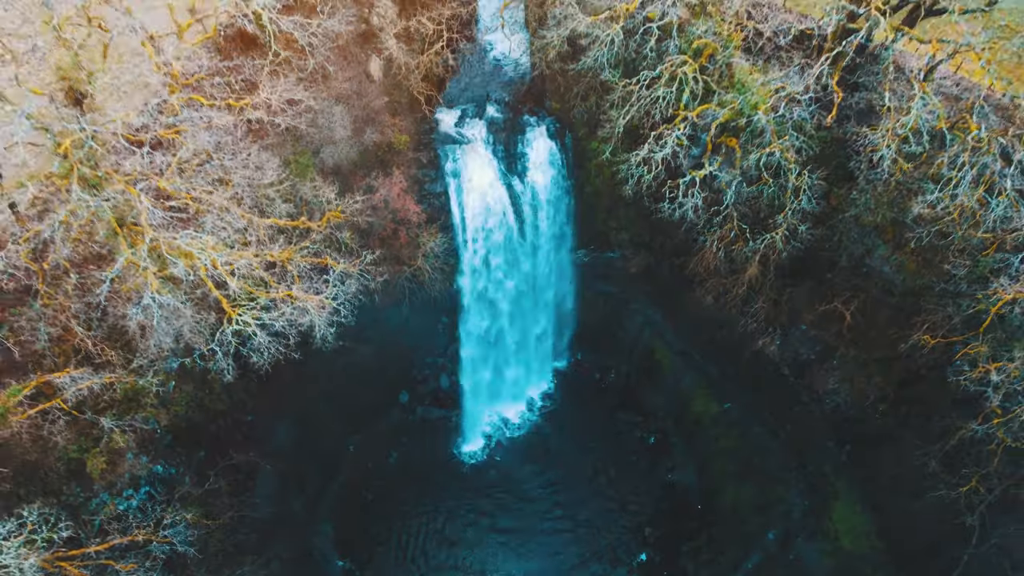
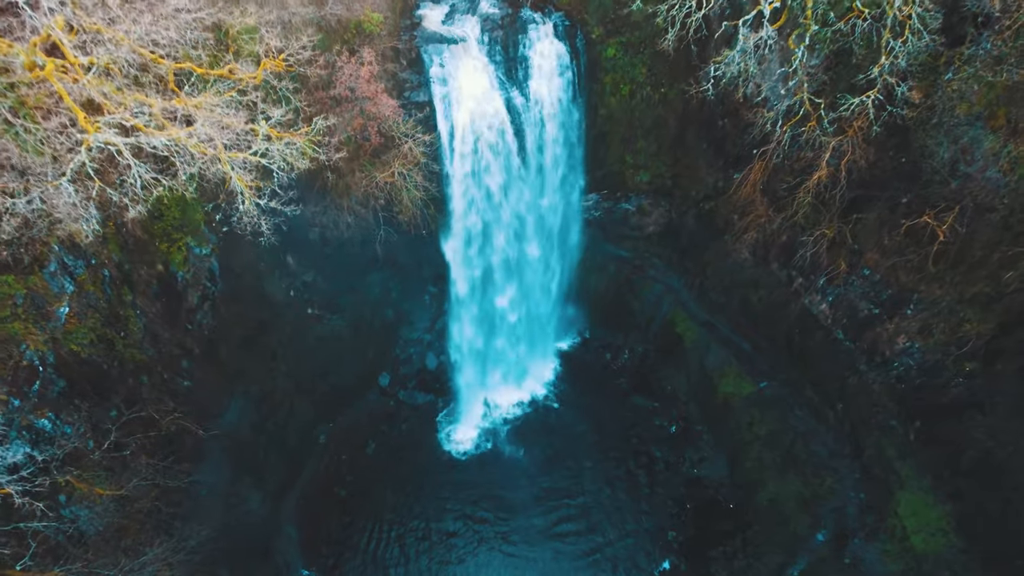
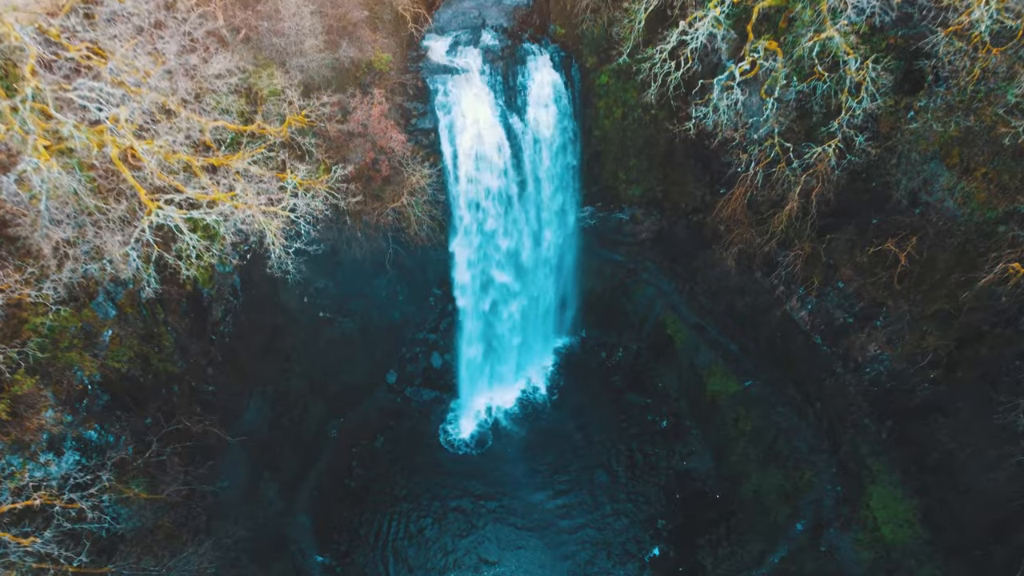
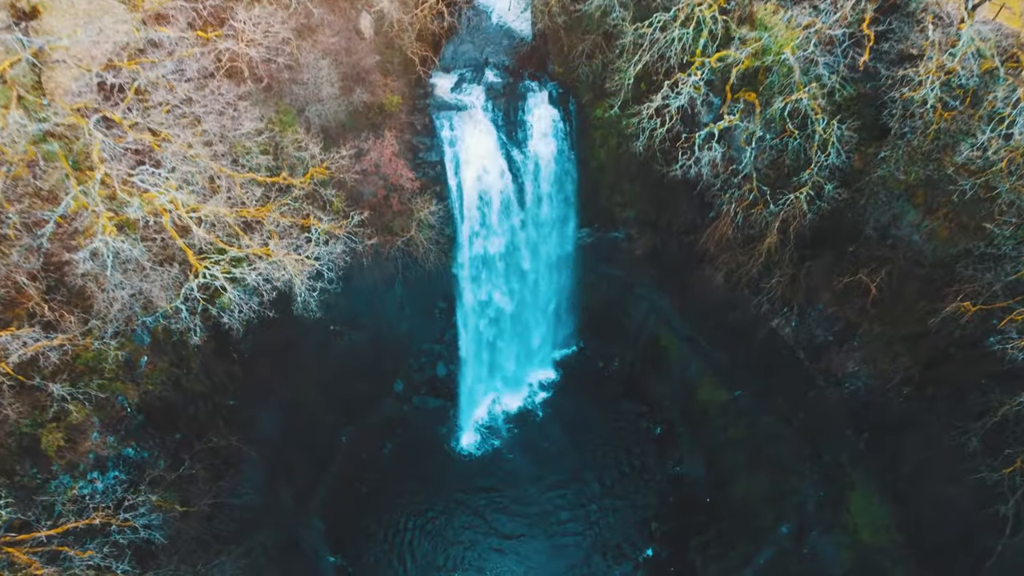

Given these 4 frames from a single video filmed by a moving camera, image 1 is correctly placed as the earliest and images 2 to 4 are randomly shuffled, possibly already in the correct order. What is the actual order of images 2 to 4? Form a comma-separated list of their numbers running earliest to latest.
4, 3, 2
